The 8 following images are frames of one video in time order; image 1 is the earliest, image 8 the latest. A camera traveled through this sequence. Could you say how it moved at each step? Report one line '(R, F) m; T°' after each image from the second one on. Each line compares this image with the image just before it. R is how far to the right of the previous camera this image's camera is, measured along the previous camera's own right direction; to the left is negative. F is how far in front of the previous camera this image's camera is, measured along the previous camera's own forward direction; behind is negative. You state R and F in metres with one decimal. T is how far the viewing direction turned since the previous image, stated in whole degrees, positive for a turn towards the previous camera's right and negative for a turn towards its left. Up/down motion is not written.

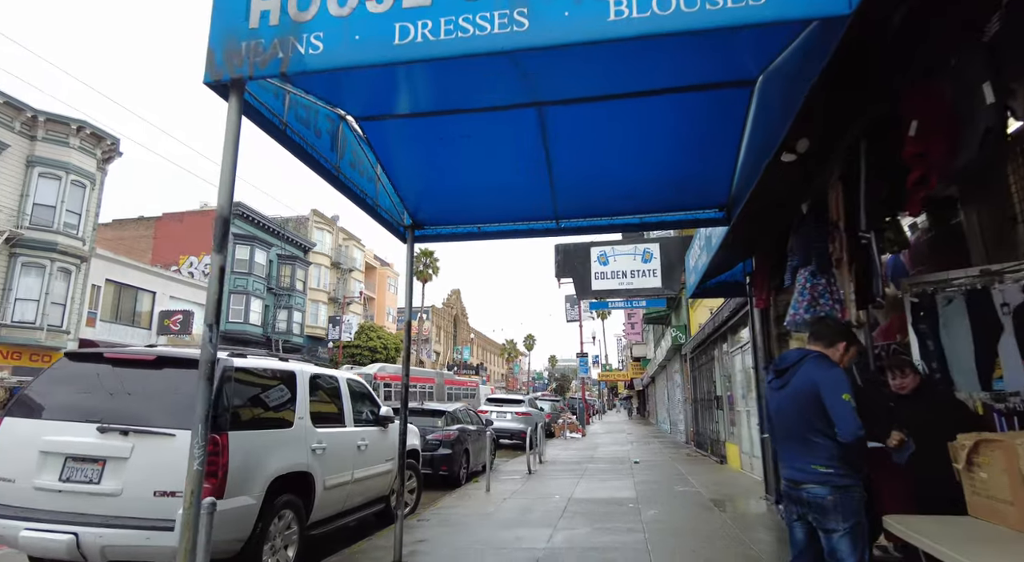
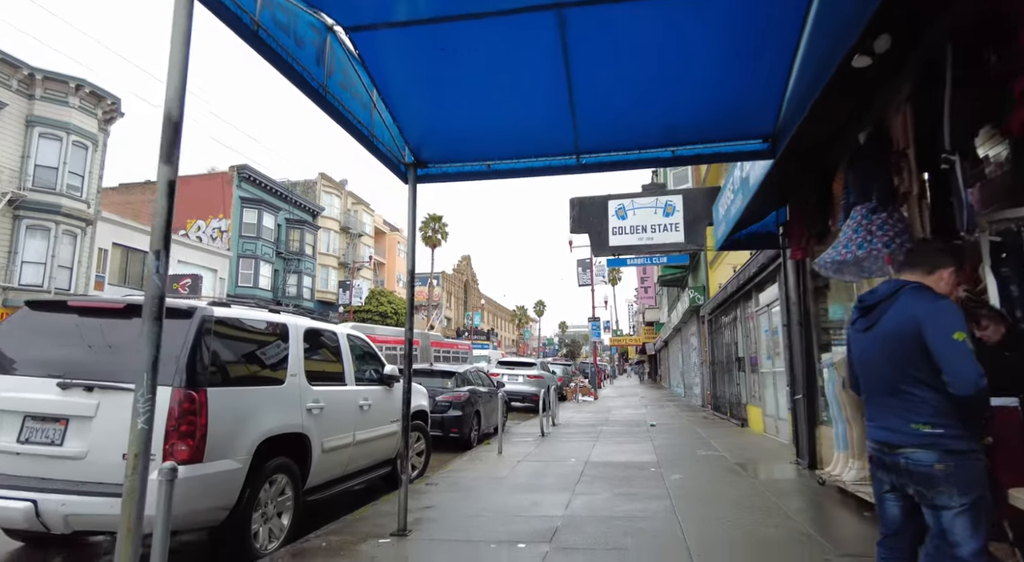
(0.0, +0.6) m; -1°
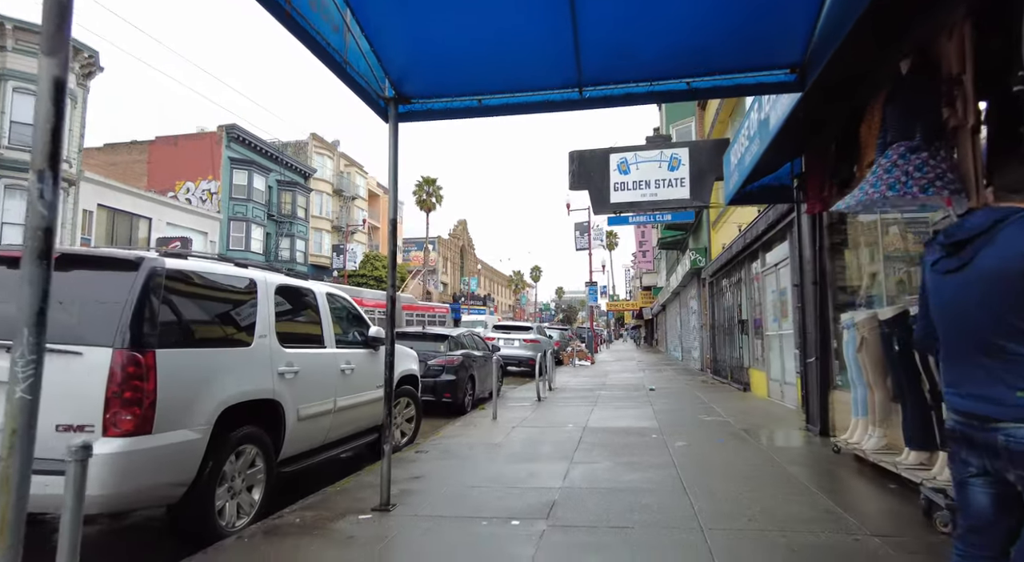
(0.0, +0.5) m; 0°
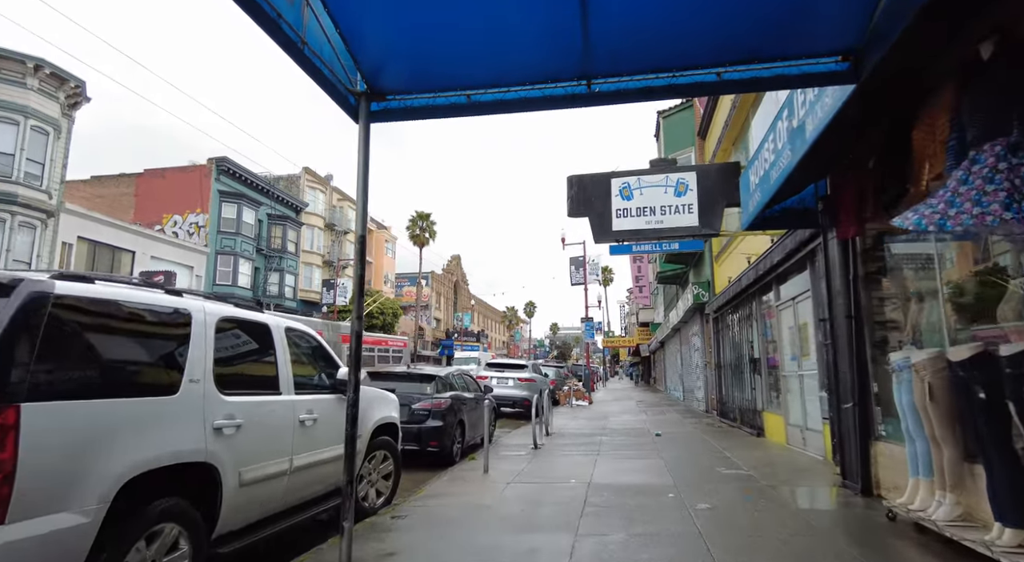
(0.0, +0.8) m; +1°
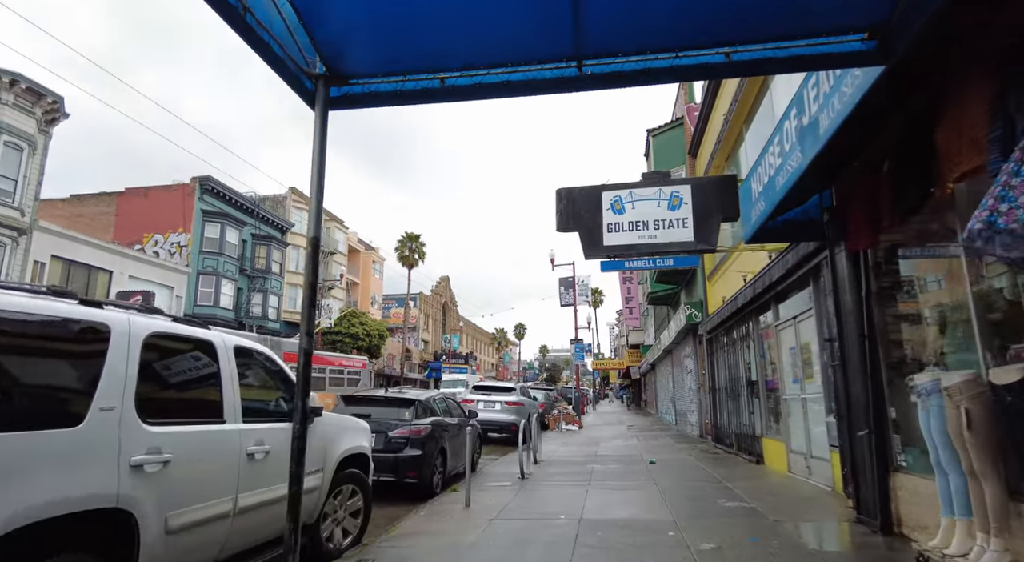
(+0.1, +0.5) m; +1°
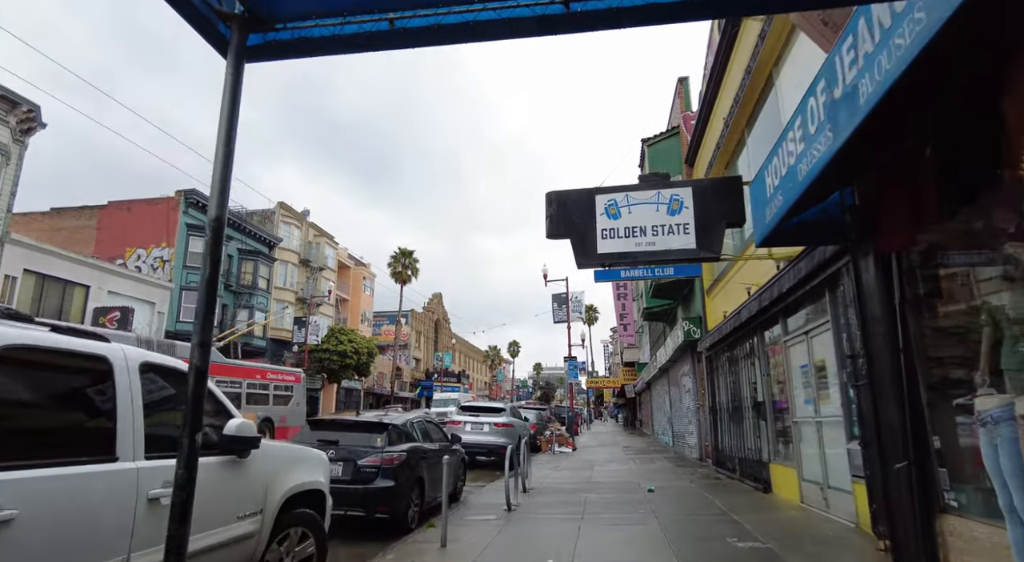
(+0.1, +0.8) m; +1°
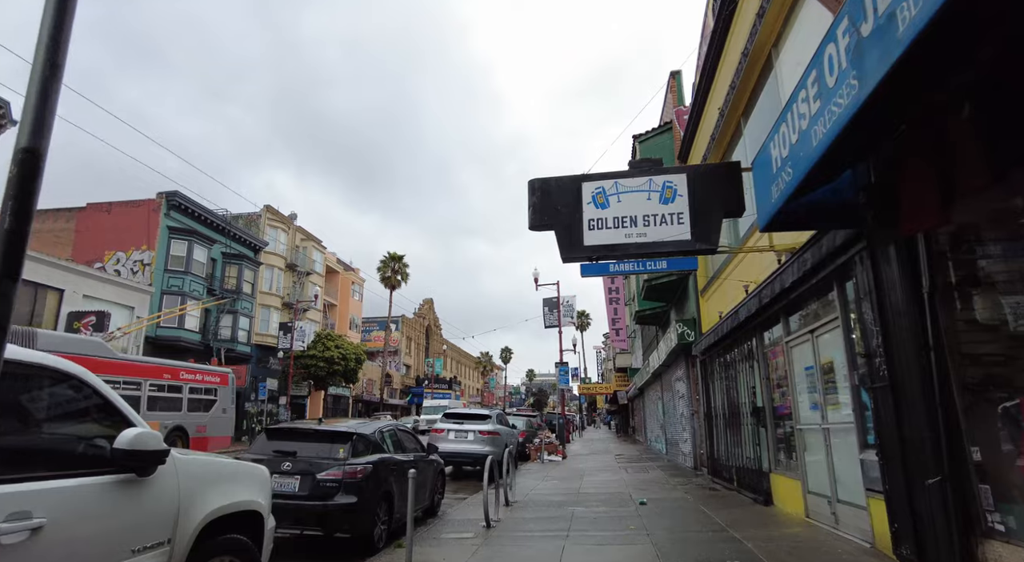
(+0.2, +0.7) m; +1°
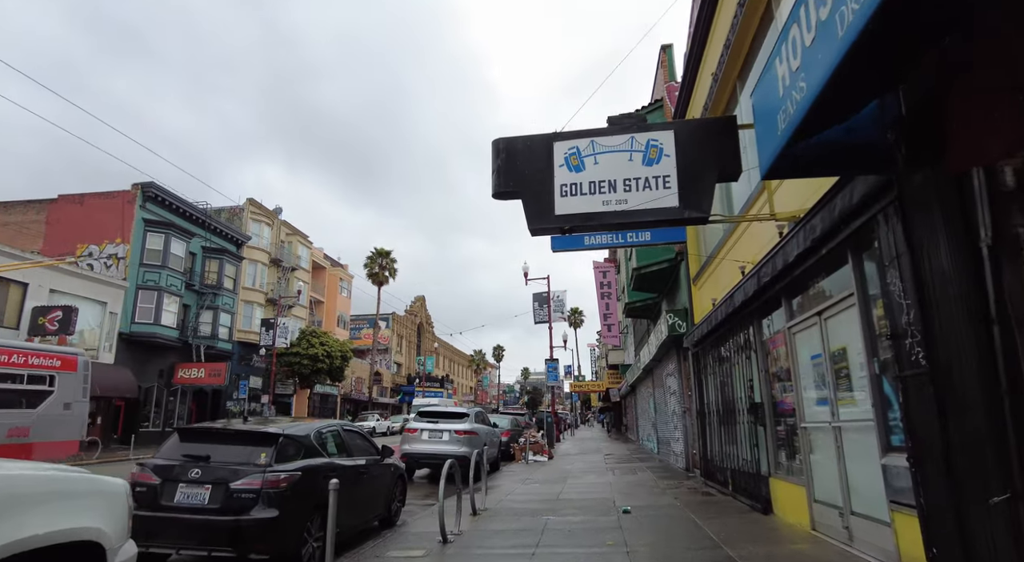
(+0.4, +1.0) m; 0°
